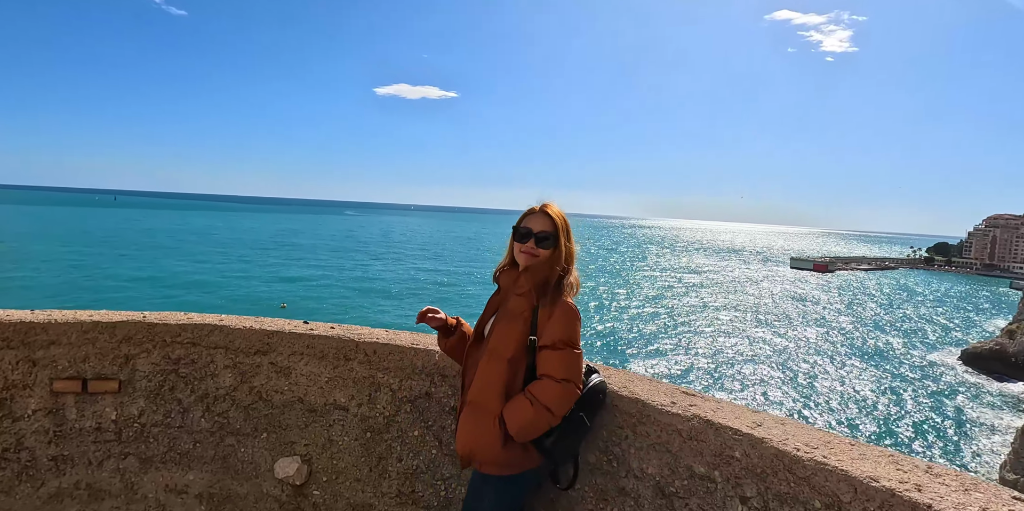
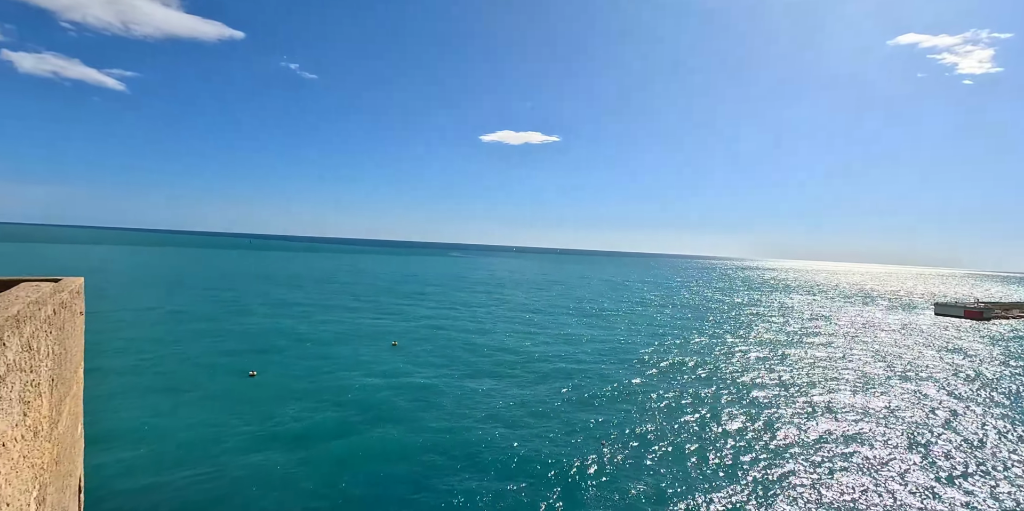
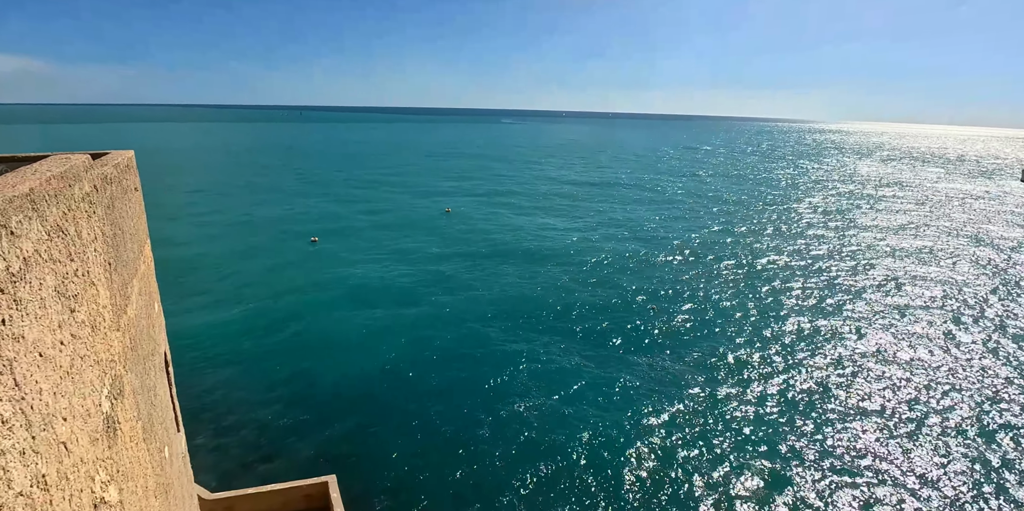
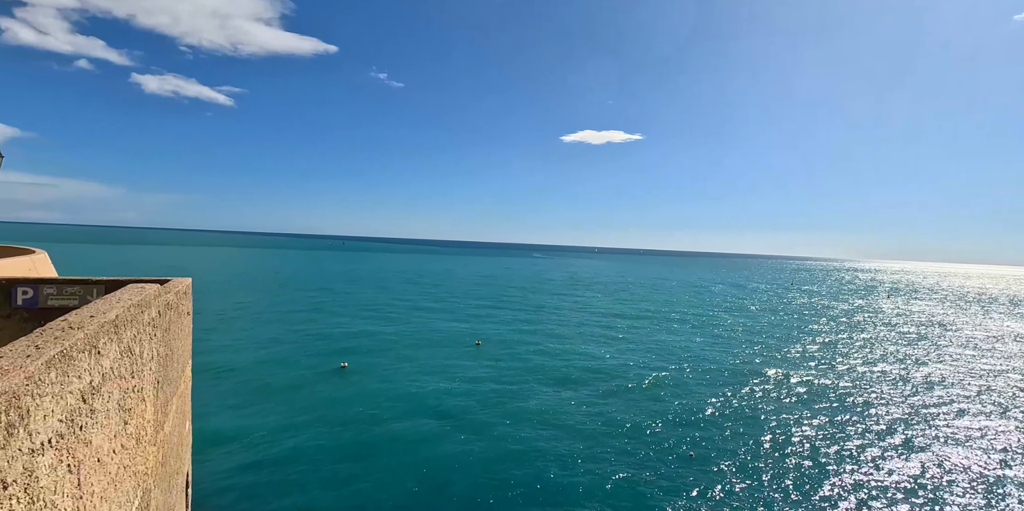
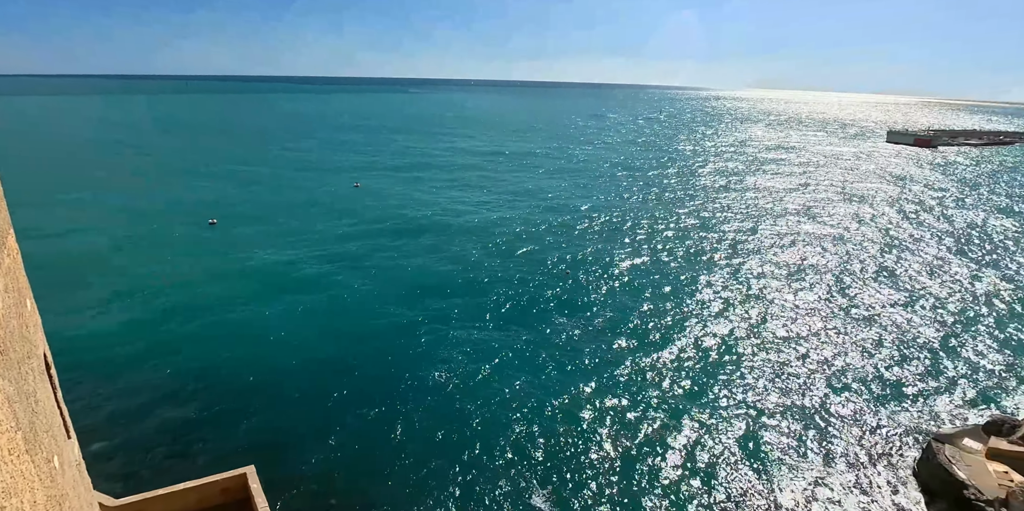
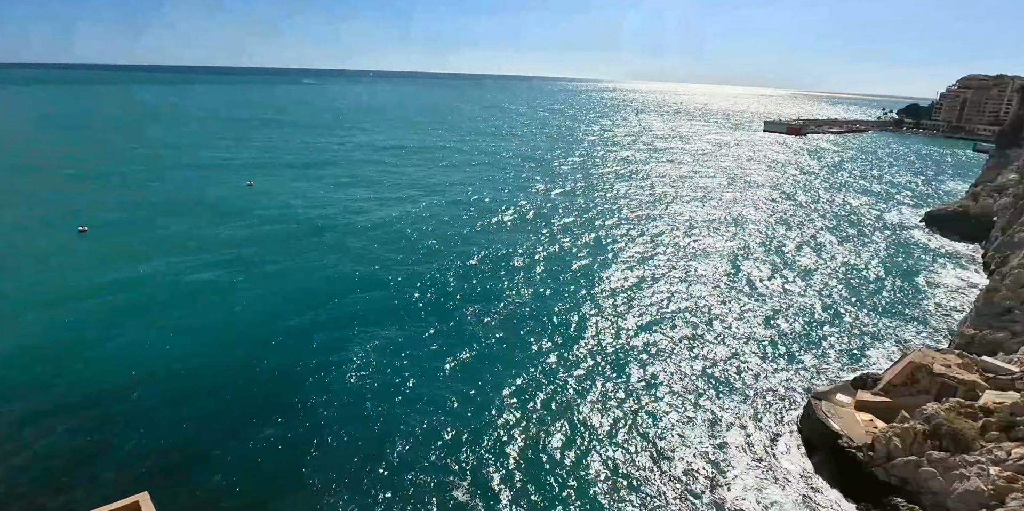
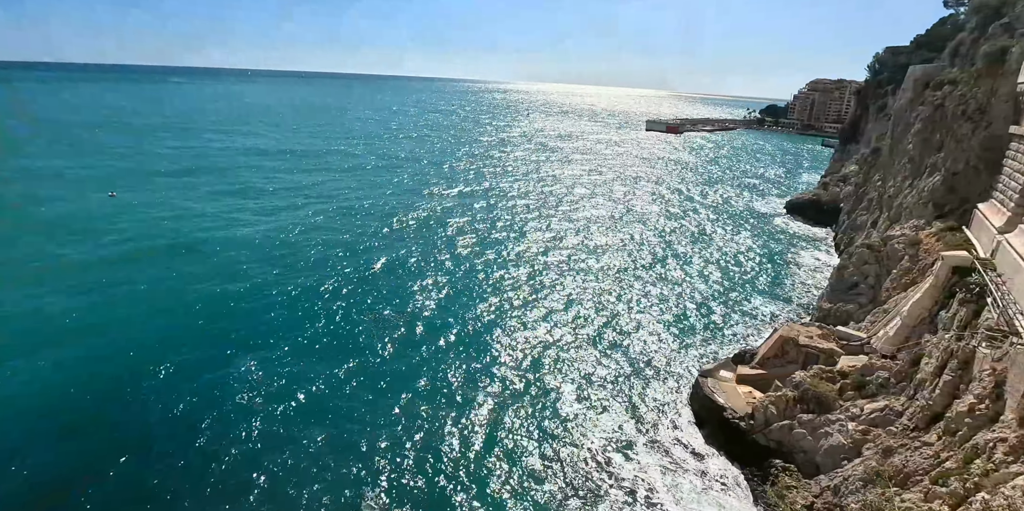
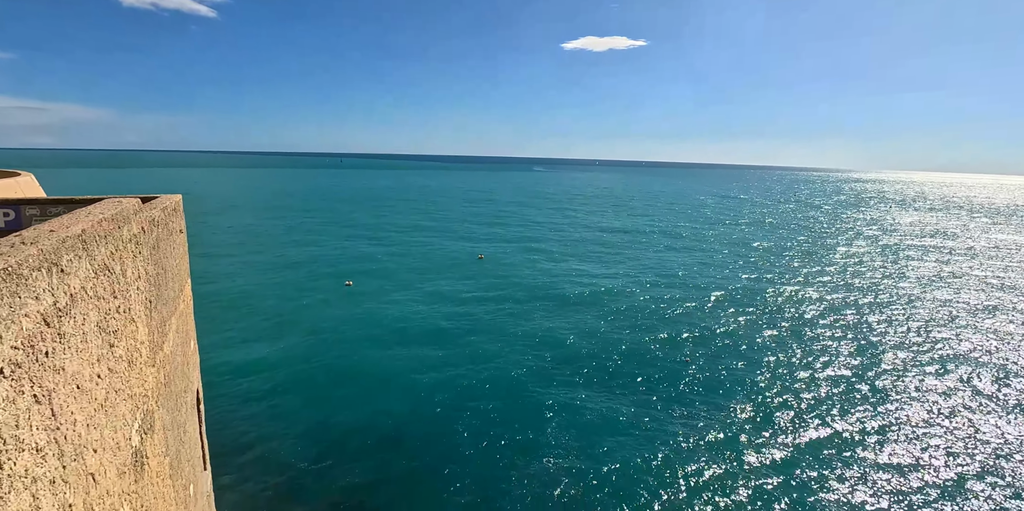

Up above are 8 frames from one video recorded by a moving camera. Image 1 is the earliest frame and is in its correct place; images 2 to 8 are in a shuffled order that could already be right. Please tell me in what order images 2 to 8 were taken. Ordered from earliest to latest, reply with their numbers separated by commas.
2, 4, 8, 3, 5, 6, 7
